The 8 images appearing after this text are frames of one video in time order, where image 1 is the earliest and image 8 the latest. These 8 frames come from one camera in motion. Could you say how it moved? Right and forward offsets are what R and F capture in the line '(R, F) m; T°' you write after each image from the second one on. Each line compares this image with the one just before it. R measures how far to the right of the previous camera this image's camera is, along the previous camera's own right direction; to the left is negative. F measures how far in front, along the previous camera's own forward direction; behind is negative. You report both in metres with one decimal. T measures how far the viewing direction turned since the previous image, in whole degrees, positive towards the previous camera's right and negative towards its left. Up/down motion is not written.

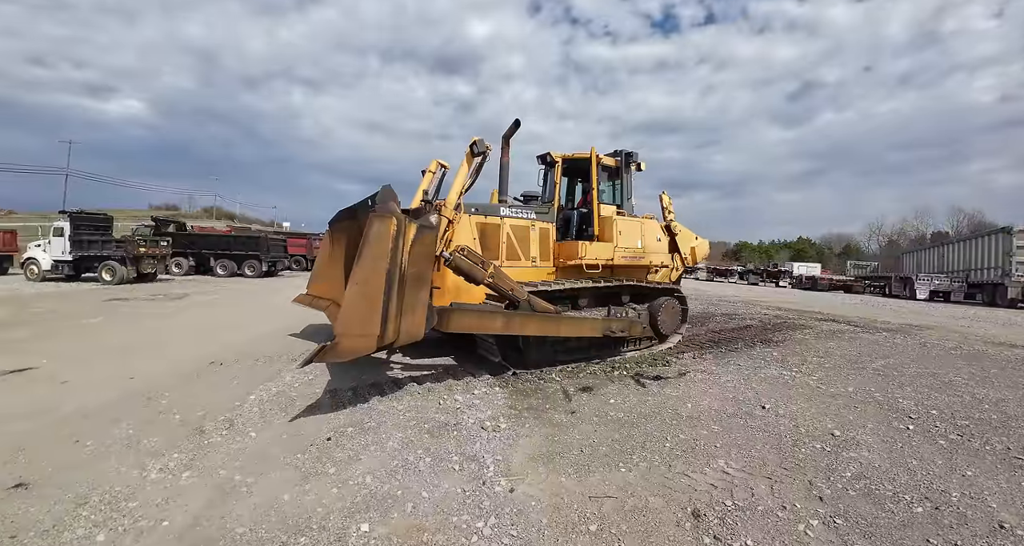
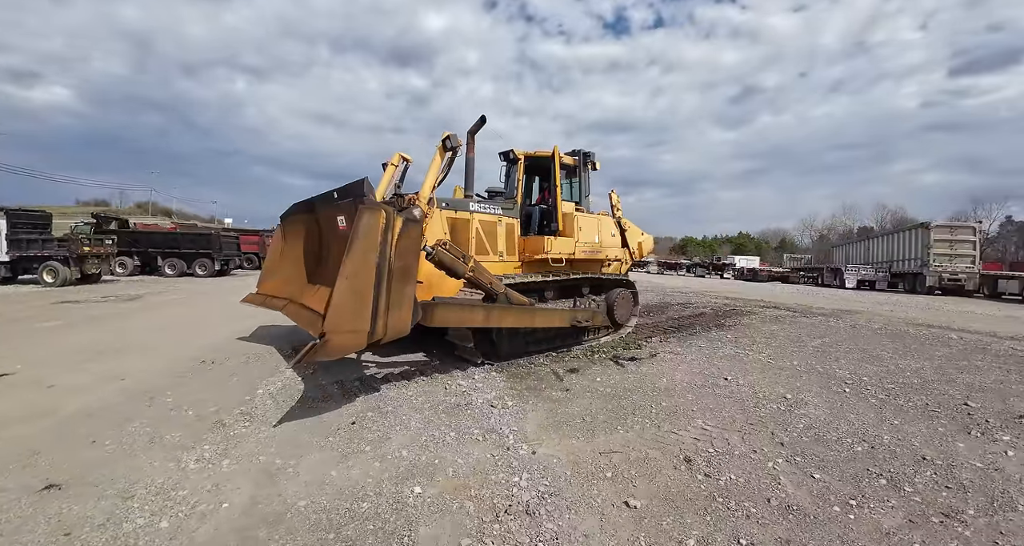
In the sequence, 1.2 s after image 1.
(-0.4, -0.3) m; +7°
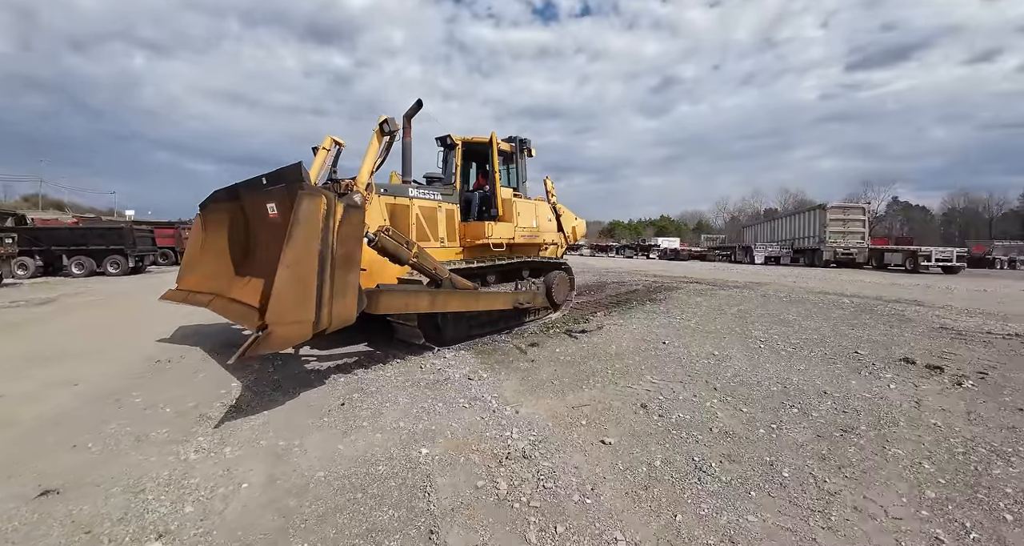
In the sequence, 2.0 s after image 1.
(-0.4, -0.3) m; +9°
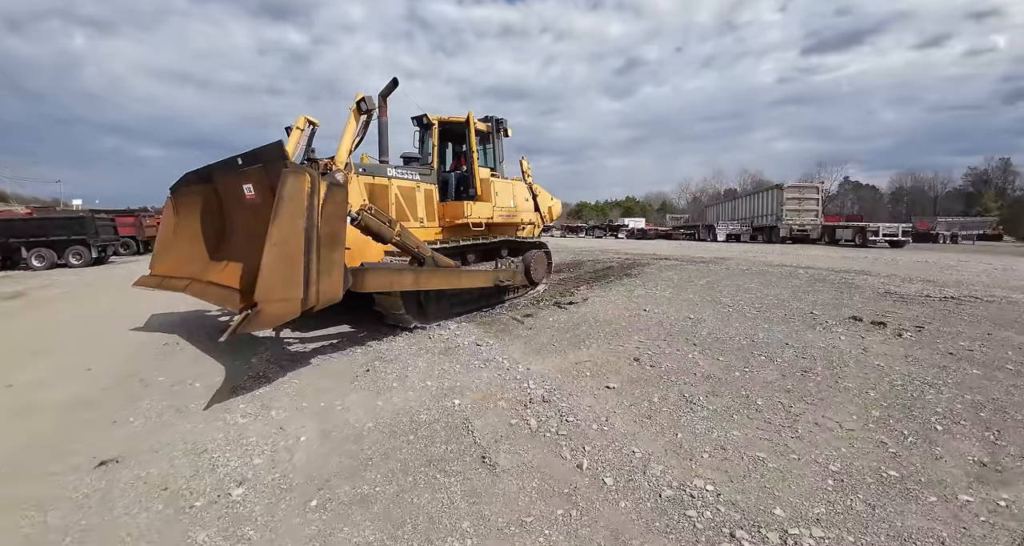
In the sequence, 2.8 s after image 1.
(-0.4, -0.3) m; +5°
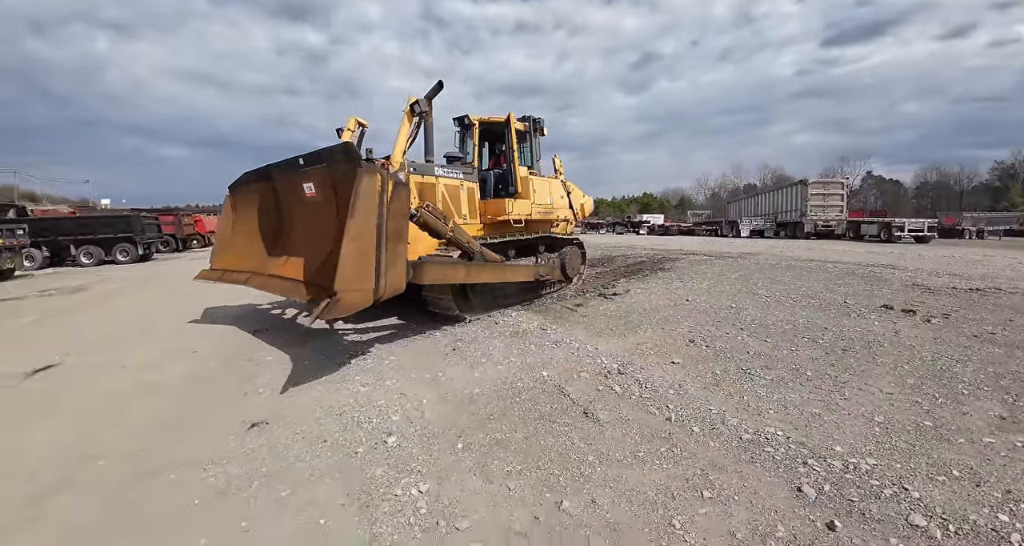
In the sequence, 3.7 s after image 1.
(-0.6, -0.5) m; -2°
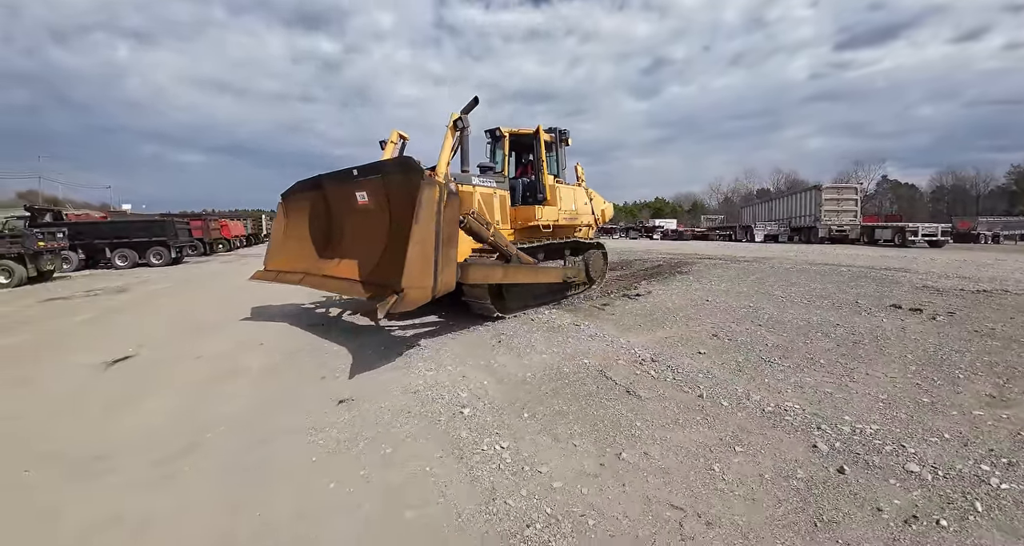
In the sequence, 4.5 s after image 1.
(-0.4, -0.5) m; -1°
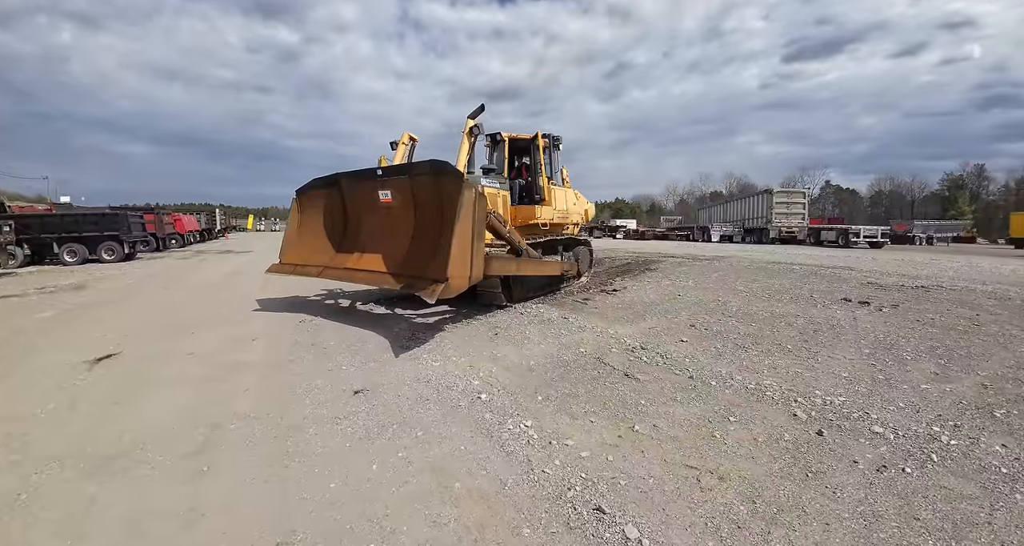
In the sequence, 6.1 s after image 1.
(-0.4, -0.2) m; +5°
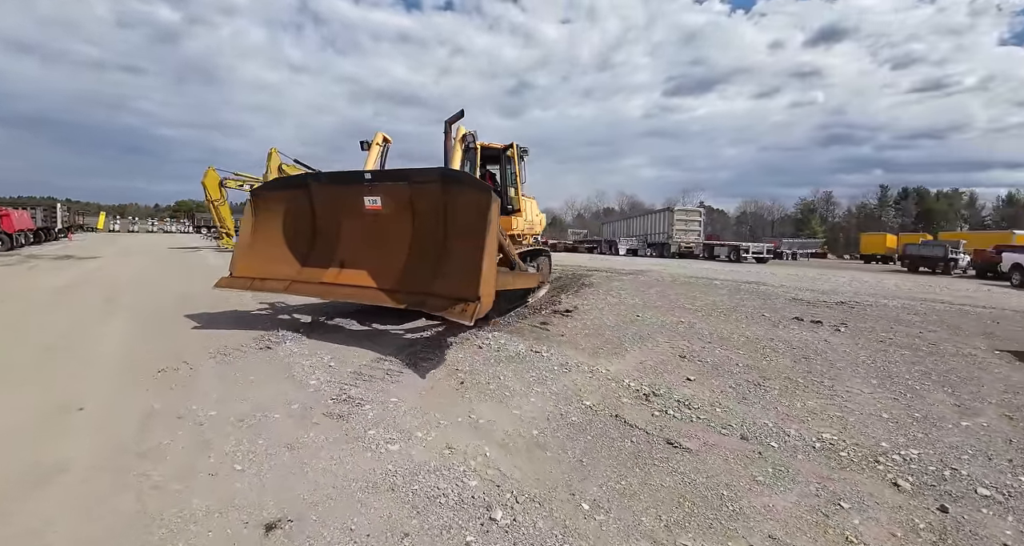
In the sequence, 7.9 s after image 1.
(-0.6, +1.1) m; +14°
